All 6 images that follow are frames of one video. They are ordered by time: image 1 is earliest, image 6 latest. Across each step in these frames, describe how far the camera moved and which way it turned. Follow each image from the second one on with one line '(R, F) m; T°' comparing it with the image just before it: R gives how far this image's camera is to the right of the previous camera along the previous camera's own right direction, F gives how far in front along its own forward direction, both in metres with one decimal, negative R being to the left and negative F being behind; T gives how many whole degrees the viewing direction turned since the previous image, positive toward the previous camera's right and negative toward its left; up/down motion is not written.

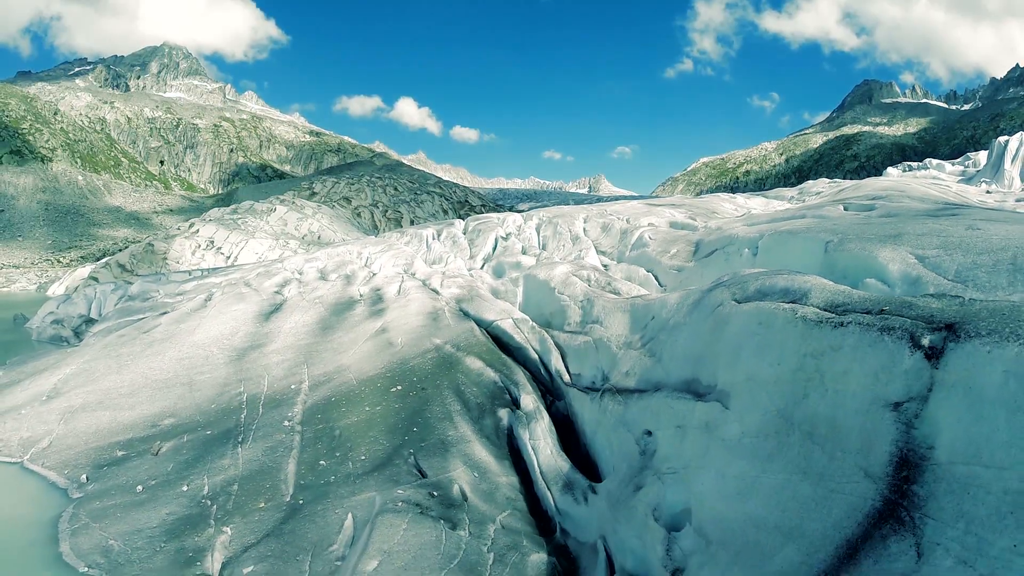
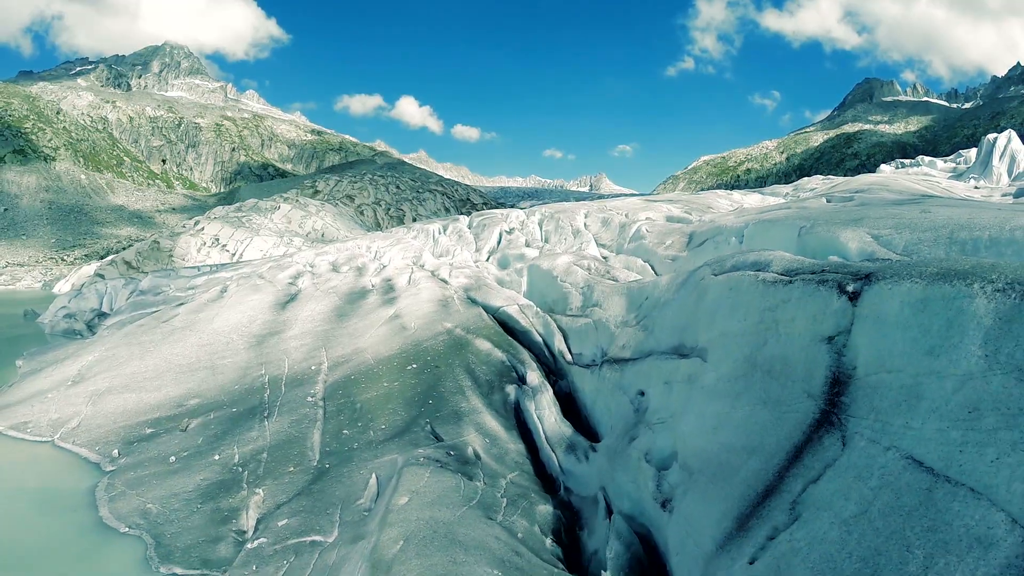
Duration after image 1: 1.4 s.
(-0.2, -1.0) m; 0°
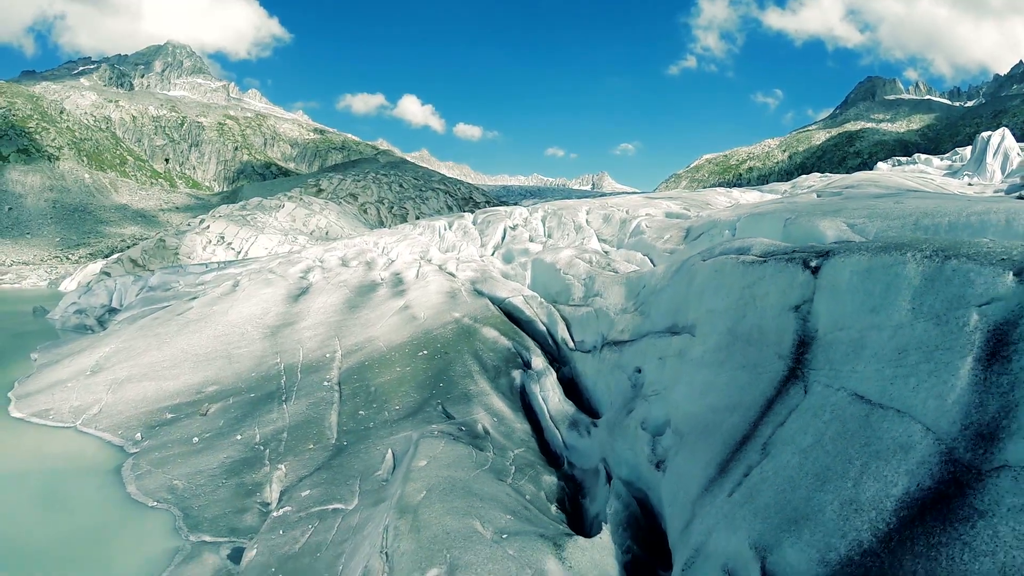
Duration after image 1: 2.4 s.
(-0.1, -0.8) m; 0°
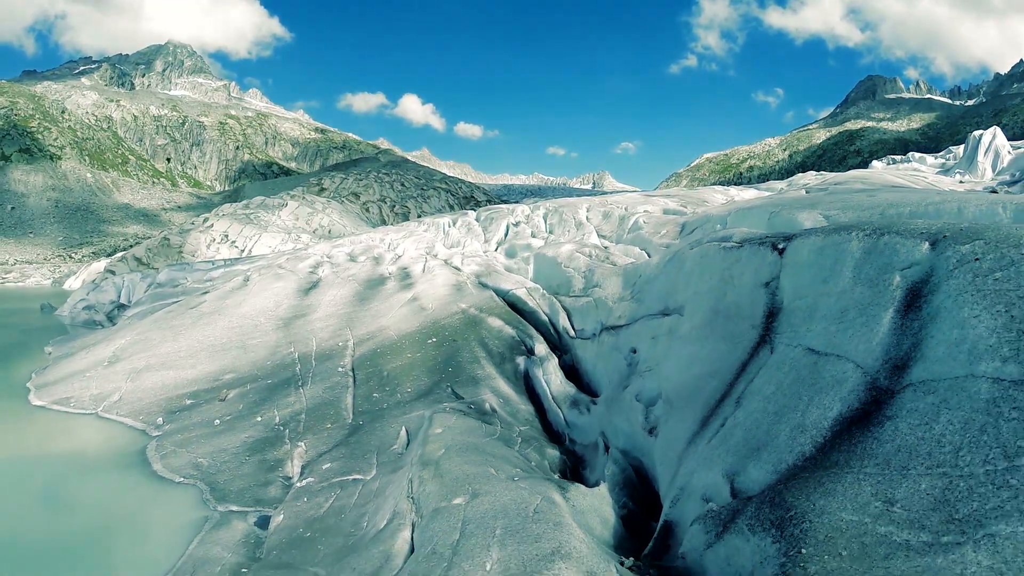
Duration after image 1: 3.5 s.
(-0.1, -0.9) m; 0°
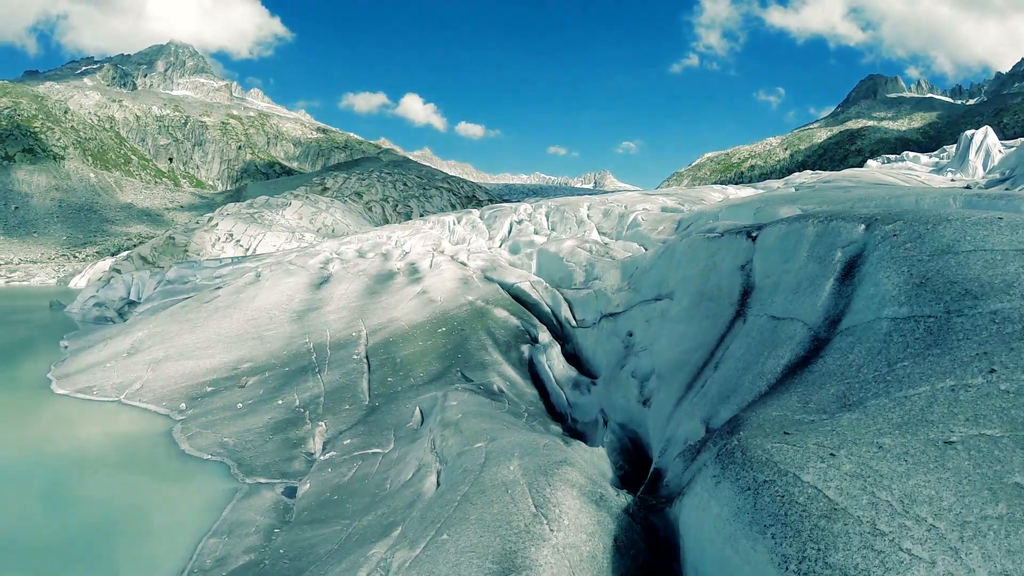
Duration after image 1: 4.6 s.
(-0.1, -1.0) m; 0°
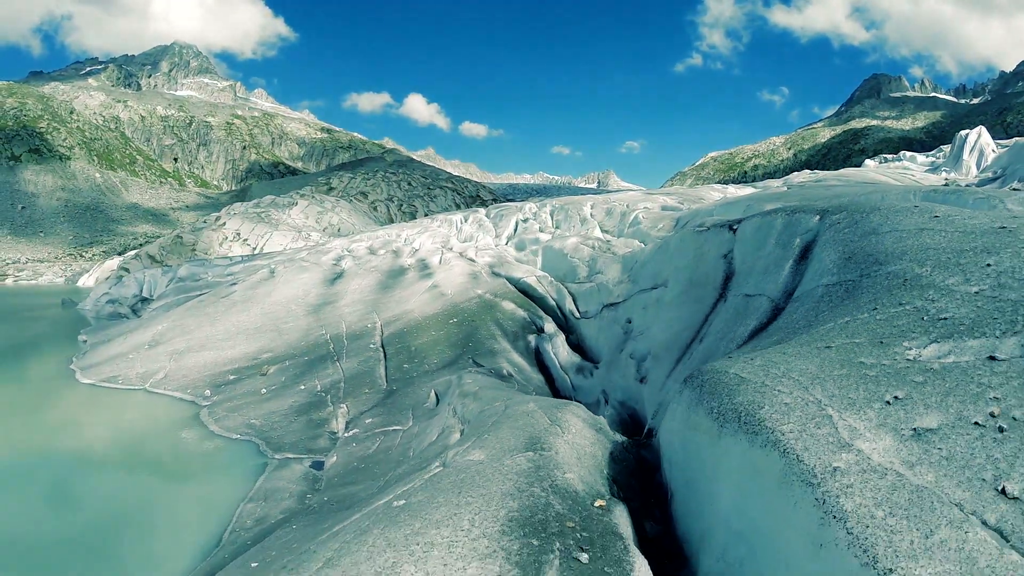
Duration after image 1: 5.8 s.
(-0.2, -1.1) m; 0°
